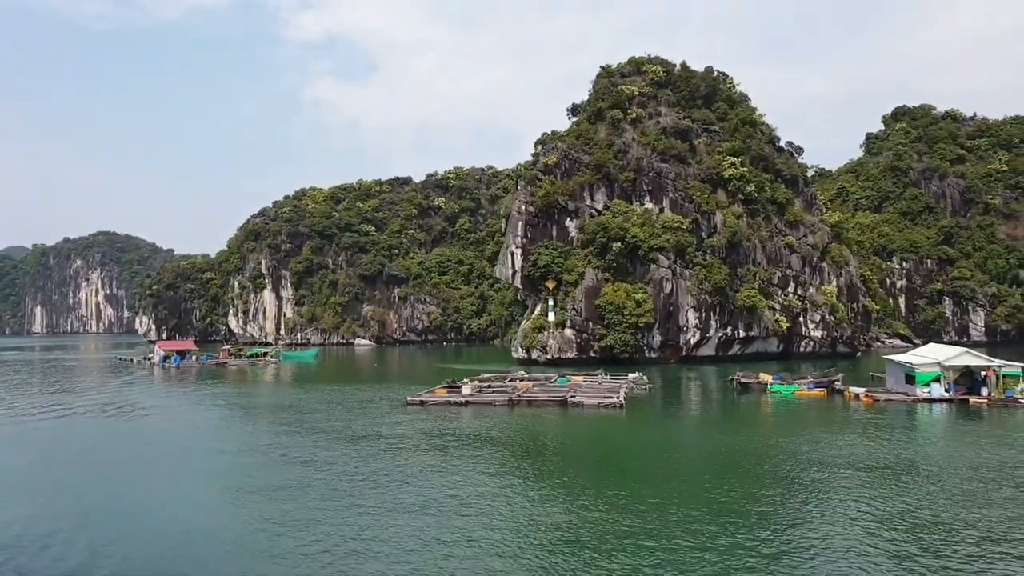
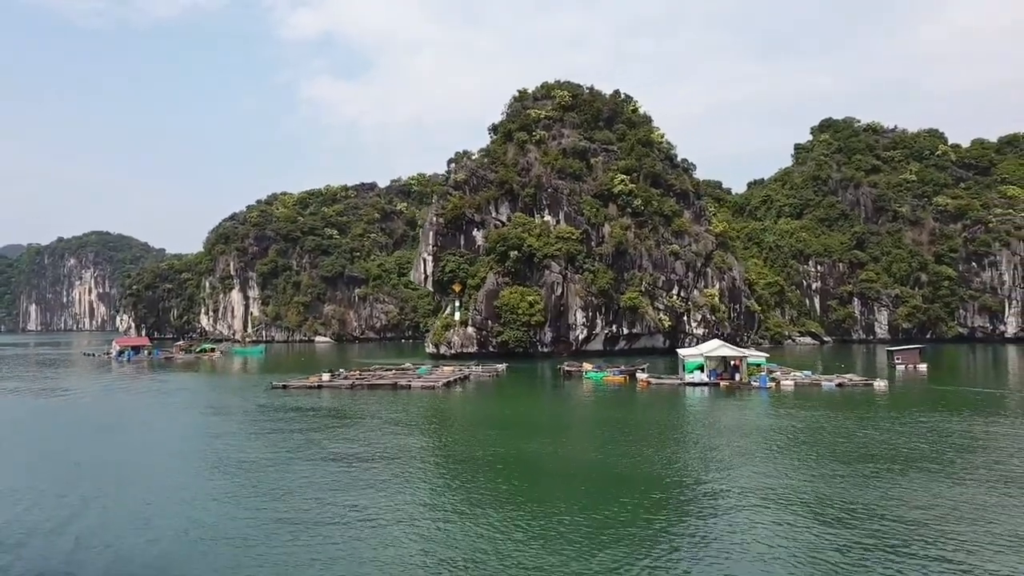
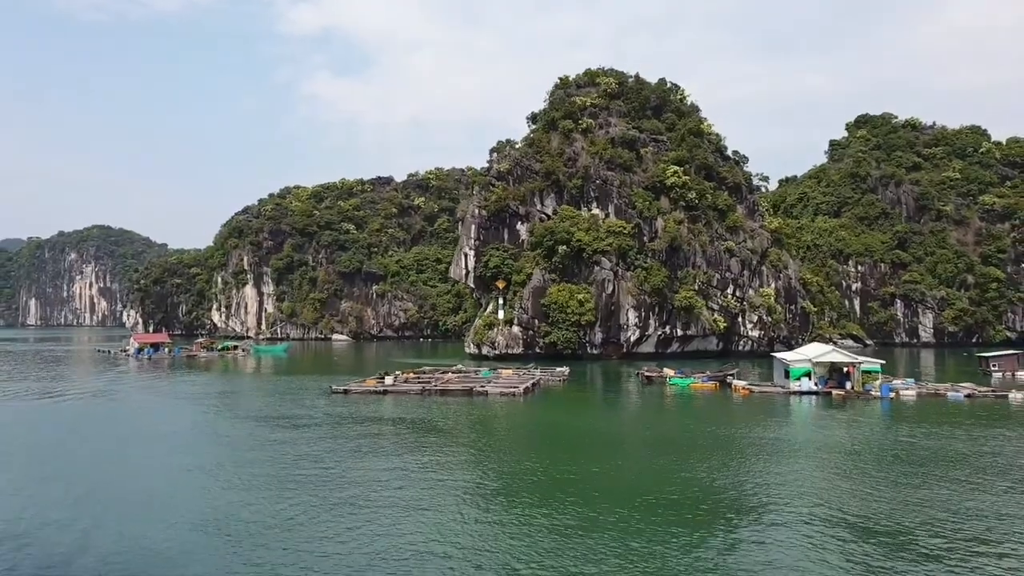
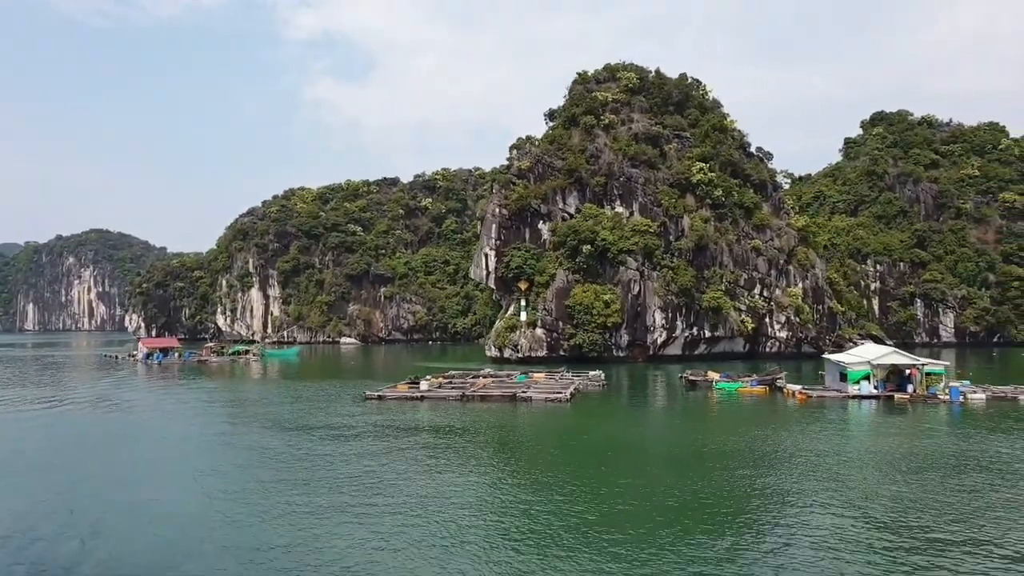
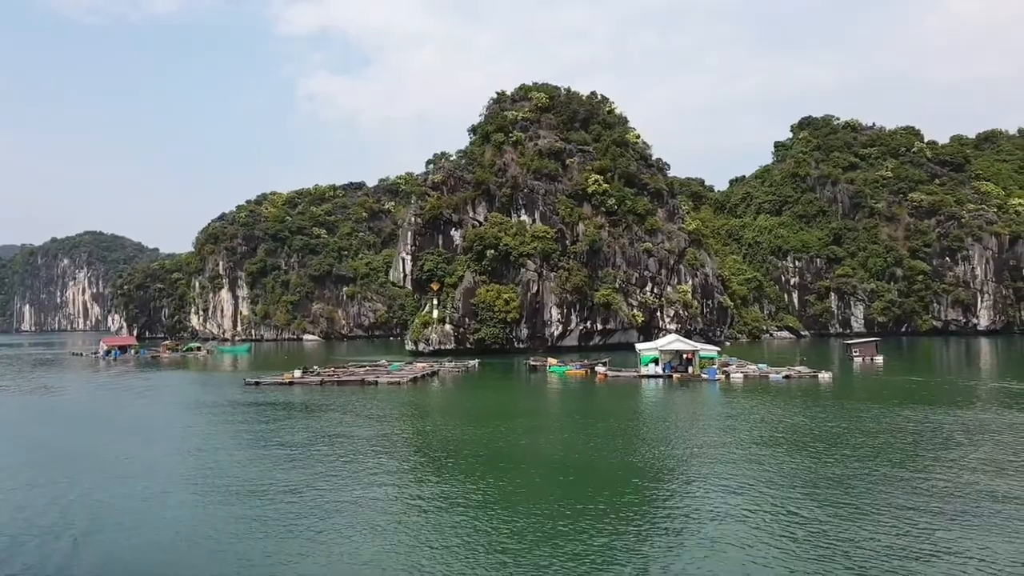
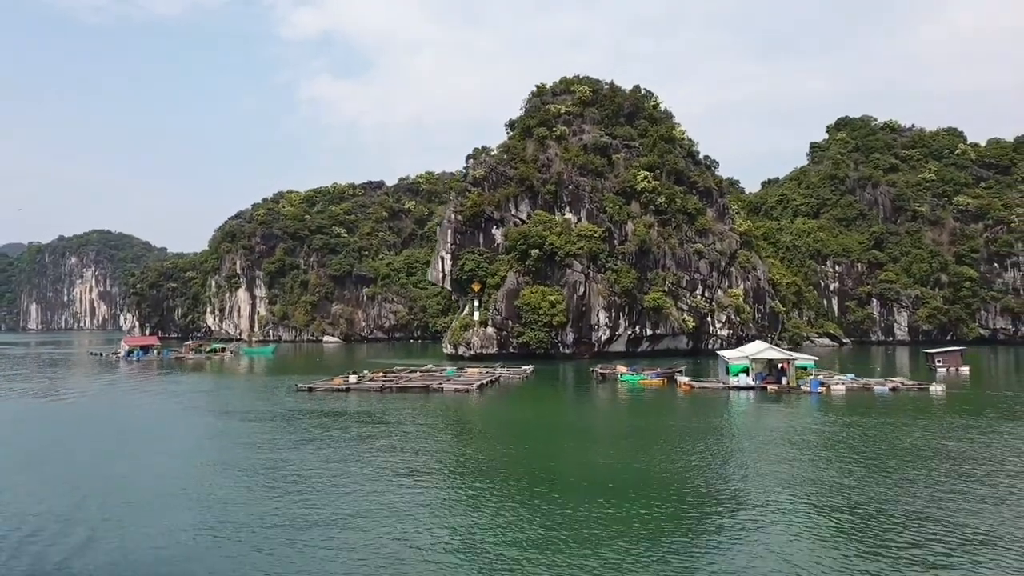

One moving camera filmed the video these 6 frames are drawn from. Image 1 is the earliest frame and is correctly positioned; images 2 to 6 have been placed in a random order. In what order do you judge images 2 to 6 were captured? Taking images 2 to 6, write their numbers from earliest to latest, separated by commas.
4, 3, 6, 2, 5
